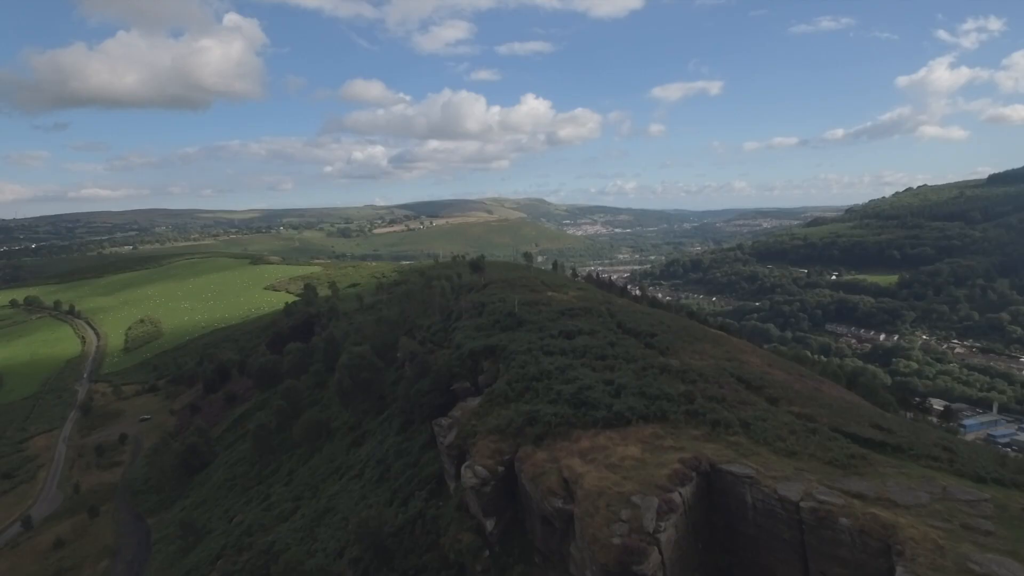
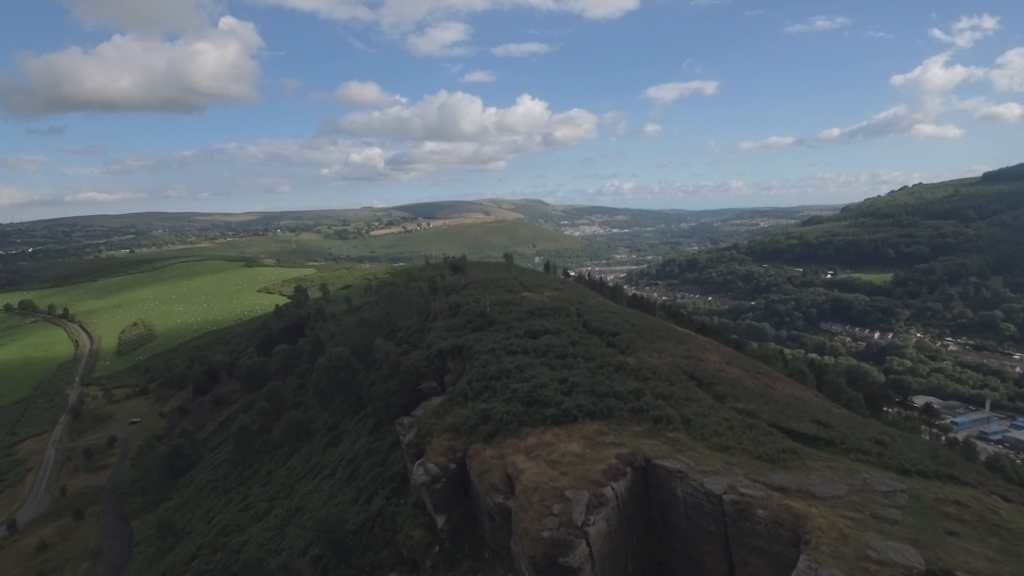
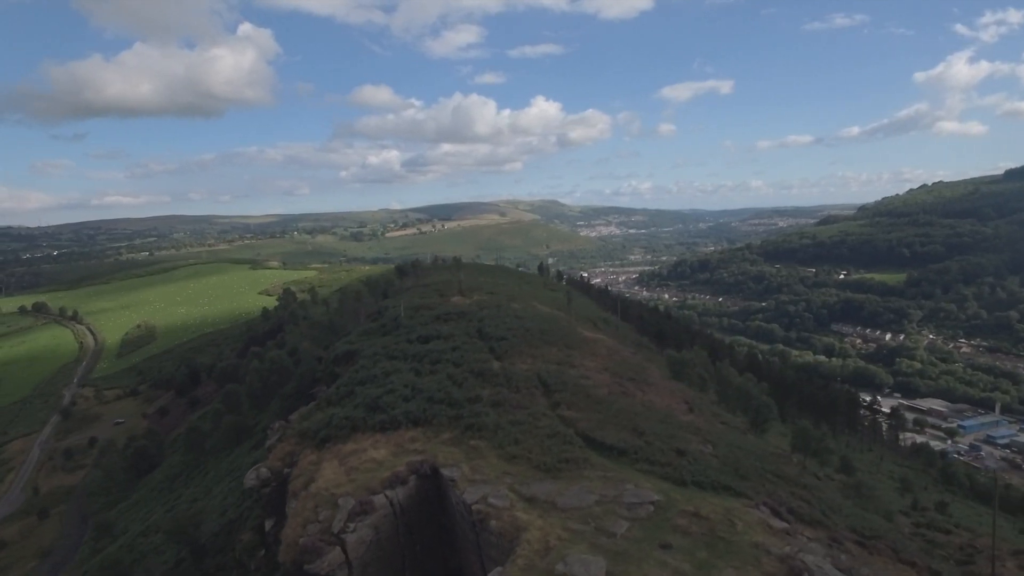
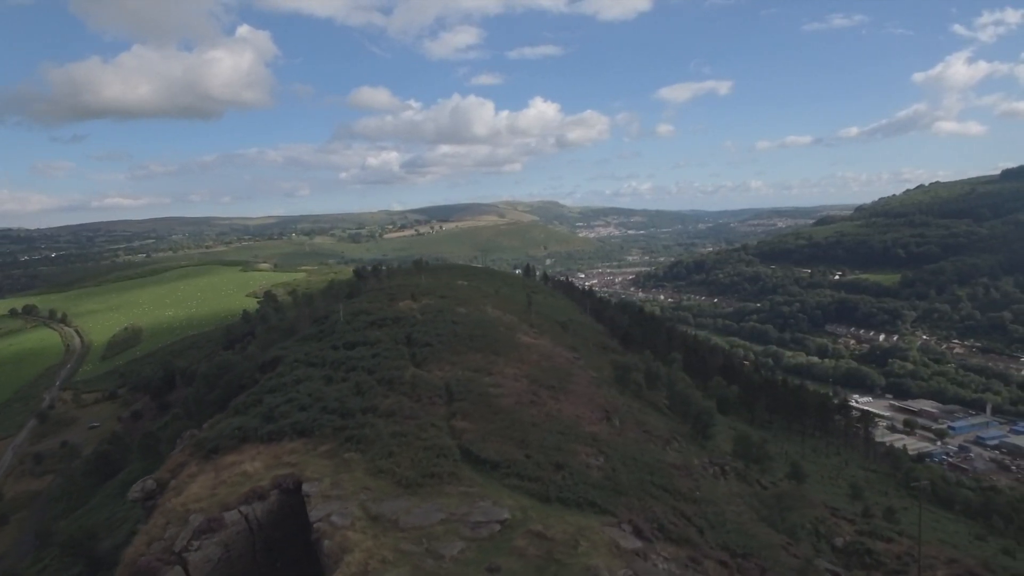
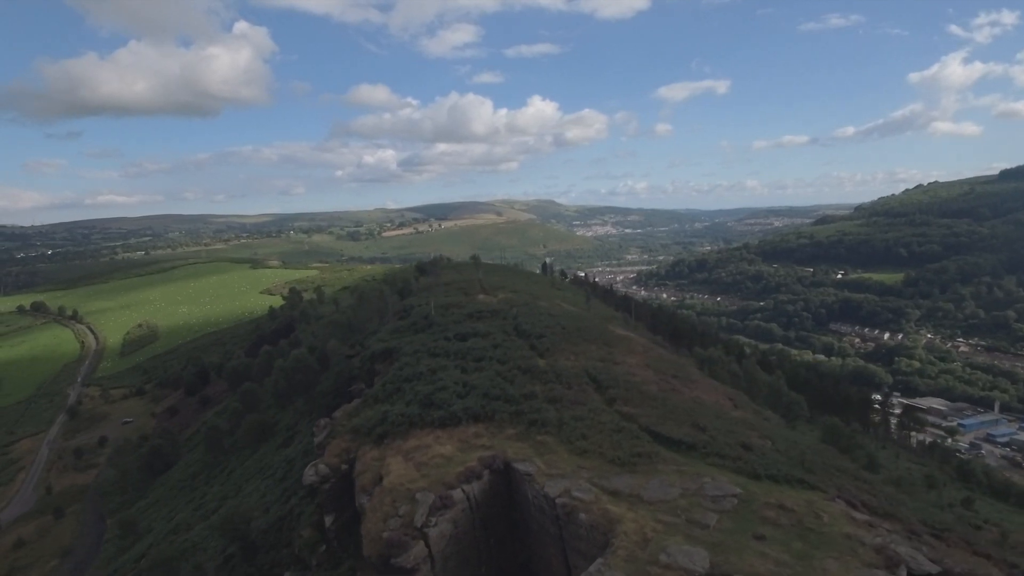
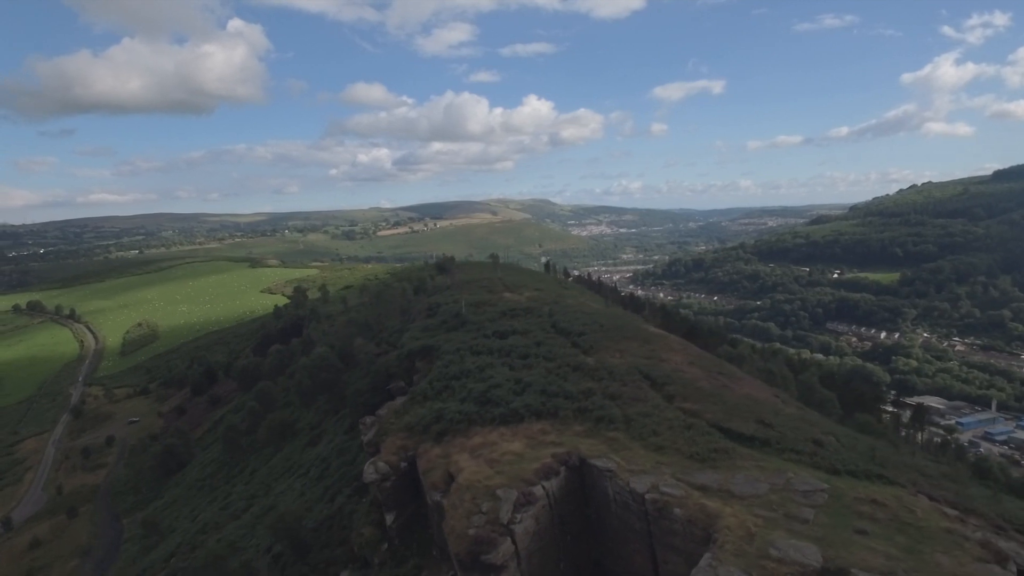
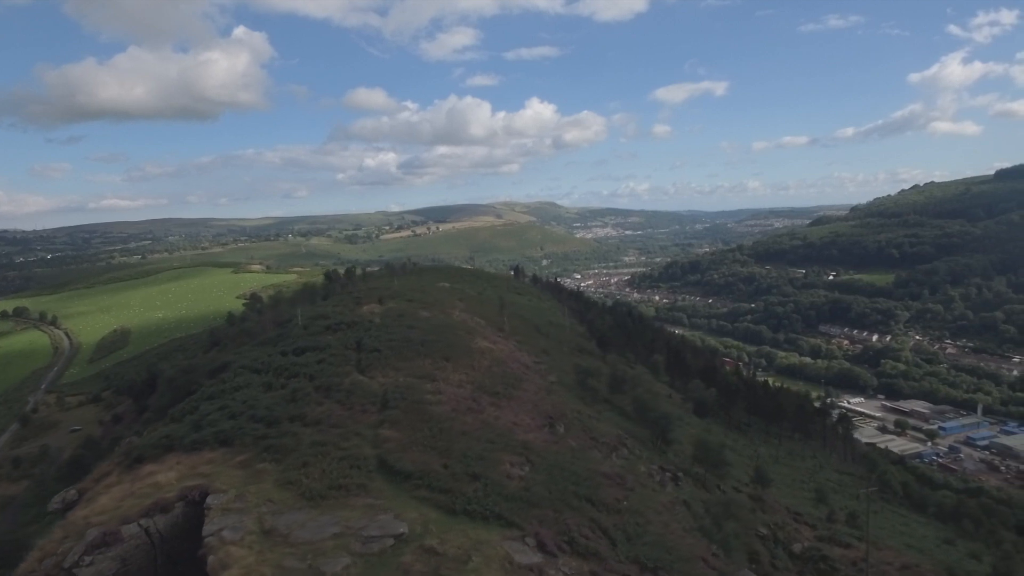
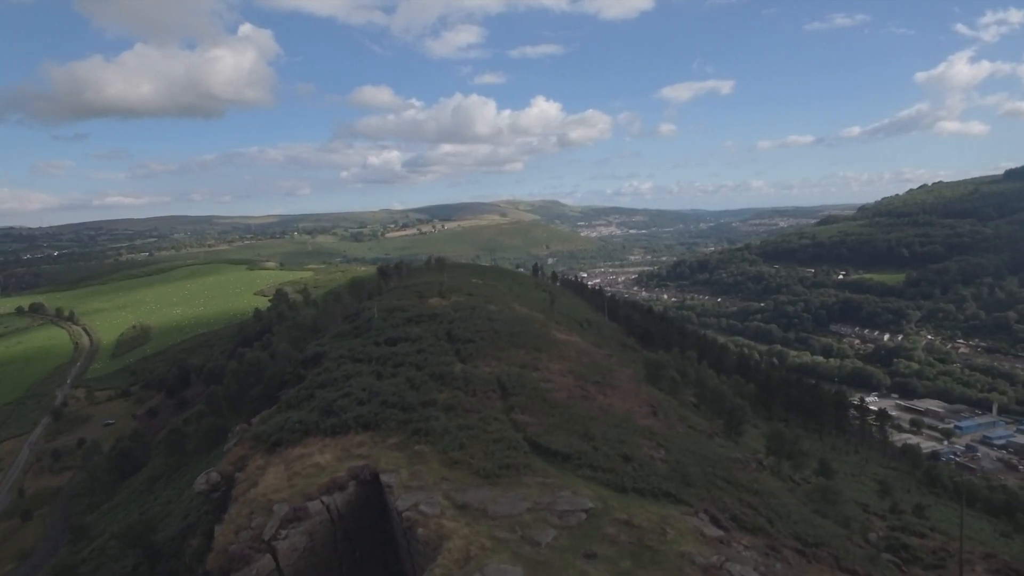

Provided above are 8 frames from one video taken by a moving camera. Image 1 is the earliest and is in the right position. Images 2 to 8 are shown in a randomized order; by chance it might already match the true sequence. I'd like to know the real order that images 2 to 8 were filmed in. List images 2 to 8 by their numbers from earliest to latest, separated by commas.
2, 6, 5, 3, 8, 4, 7
